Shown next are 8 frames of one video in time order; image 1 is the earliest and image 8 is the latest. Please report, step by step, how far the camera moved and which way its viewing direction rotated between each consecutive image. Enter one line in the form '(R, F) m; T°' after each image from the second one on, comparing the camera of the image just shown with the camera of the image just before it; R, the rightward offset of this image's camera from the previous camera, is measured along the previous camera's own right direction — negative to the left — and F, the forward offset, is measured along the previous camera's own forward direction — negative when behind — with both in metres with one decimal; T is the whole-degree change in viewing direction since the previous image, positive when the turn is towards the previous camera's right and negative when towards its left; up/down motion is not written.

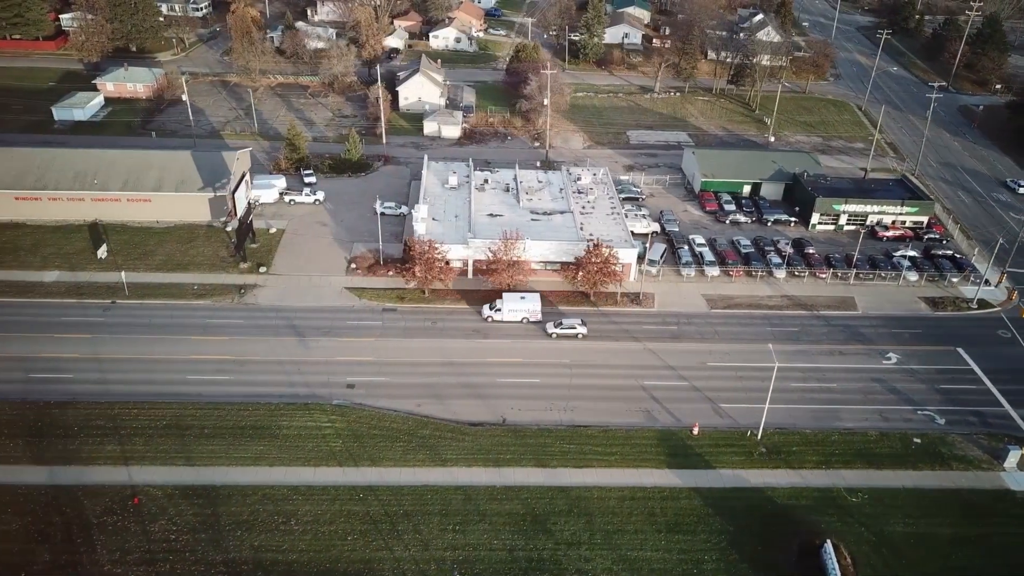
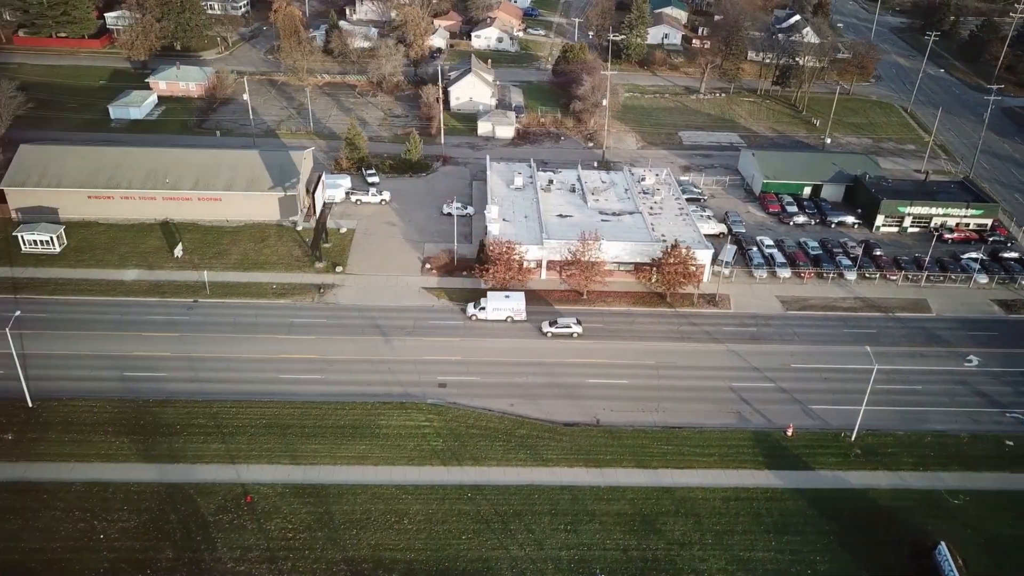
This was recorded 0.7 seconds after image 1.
(-4.3, -0.2) m; 0°
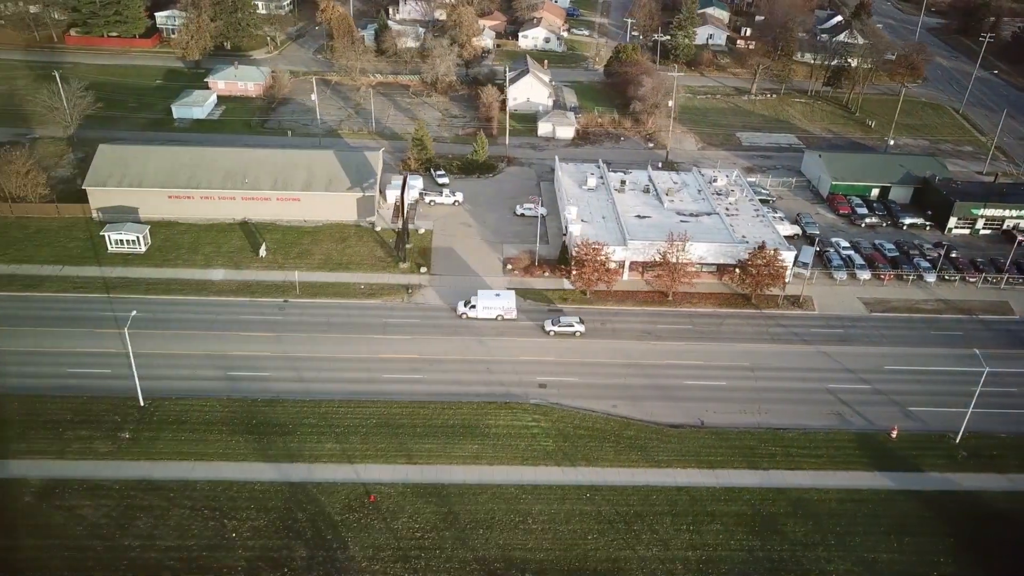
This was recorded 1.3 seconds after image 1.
(-4.7, -0.2) m; 0°
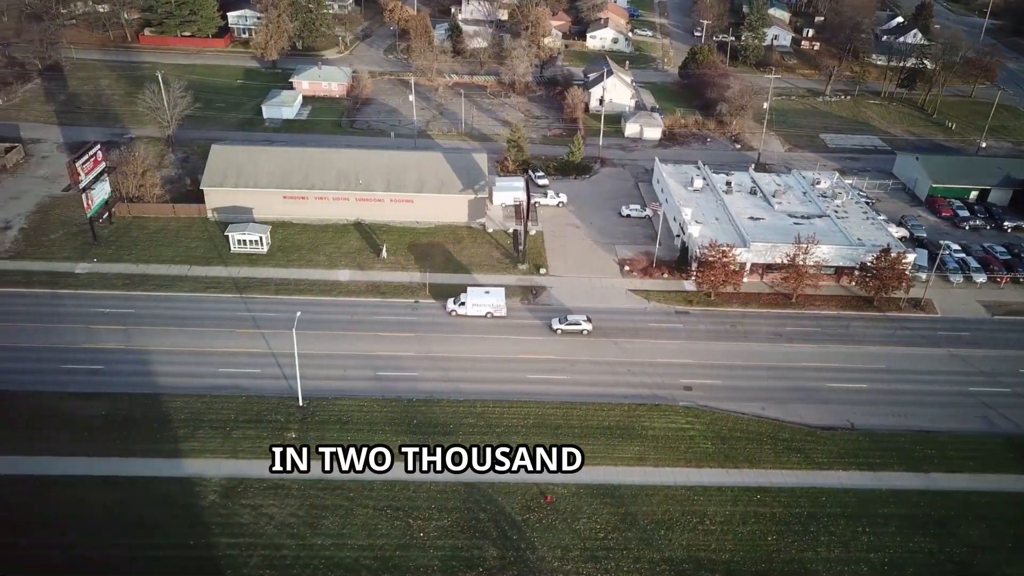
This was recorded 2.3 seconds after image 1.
(-6.8, -0.3) m; 0°
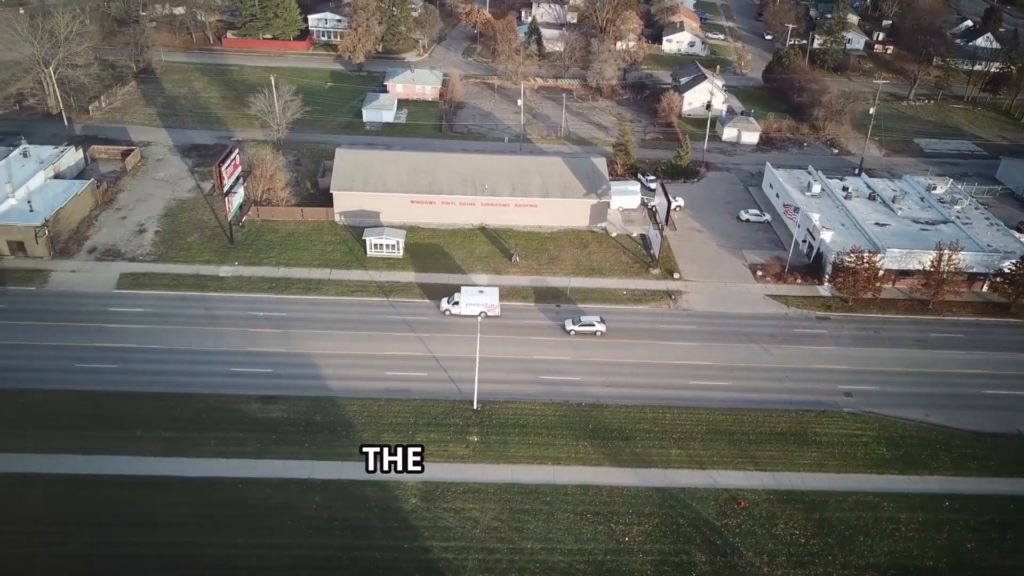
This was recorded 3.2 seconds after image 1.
(-7.5, -0.4) m; -1°
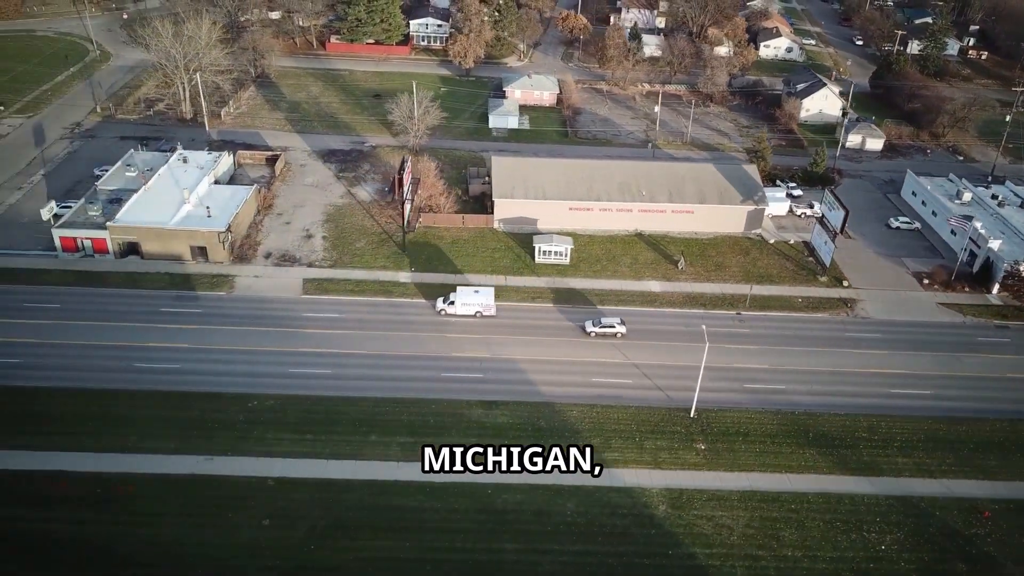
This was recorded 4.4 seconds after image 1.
(-9.4, -0.5) m; -1°
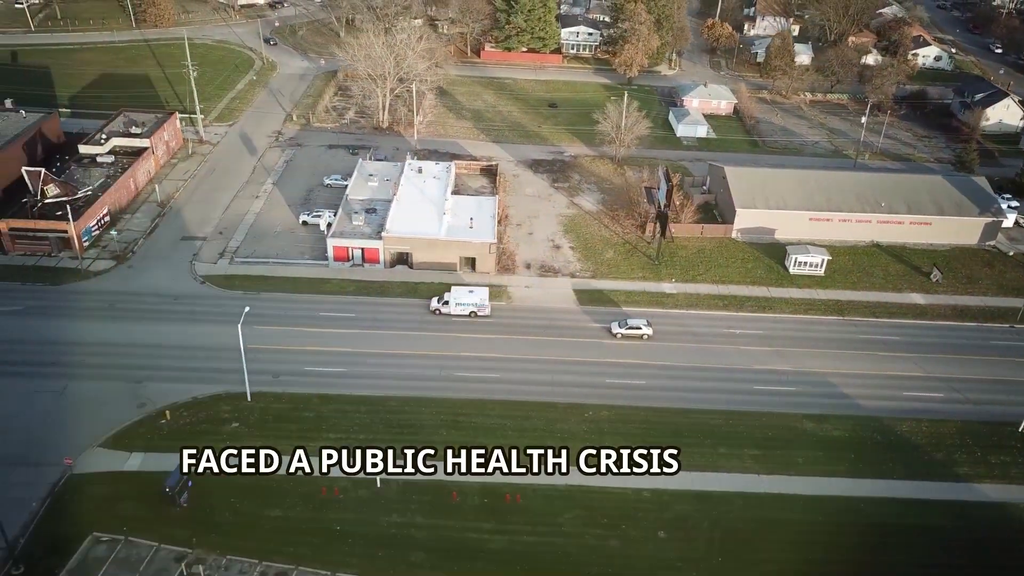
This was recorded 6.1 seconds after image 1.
(-14.5, -0.6) m; -1°
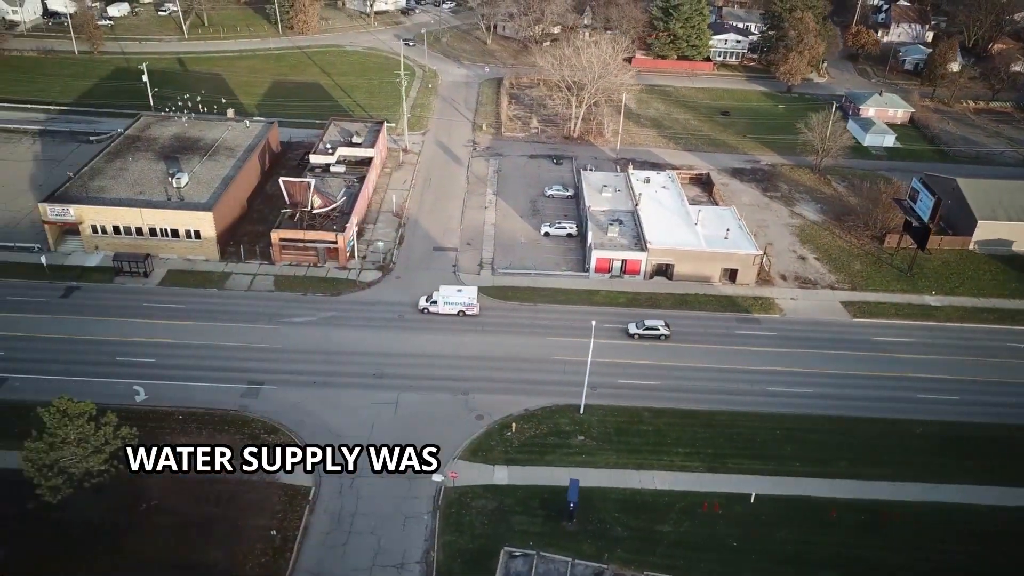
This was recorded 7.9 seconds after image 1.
(-14.6, -0.3) m; -1°
